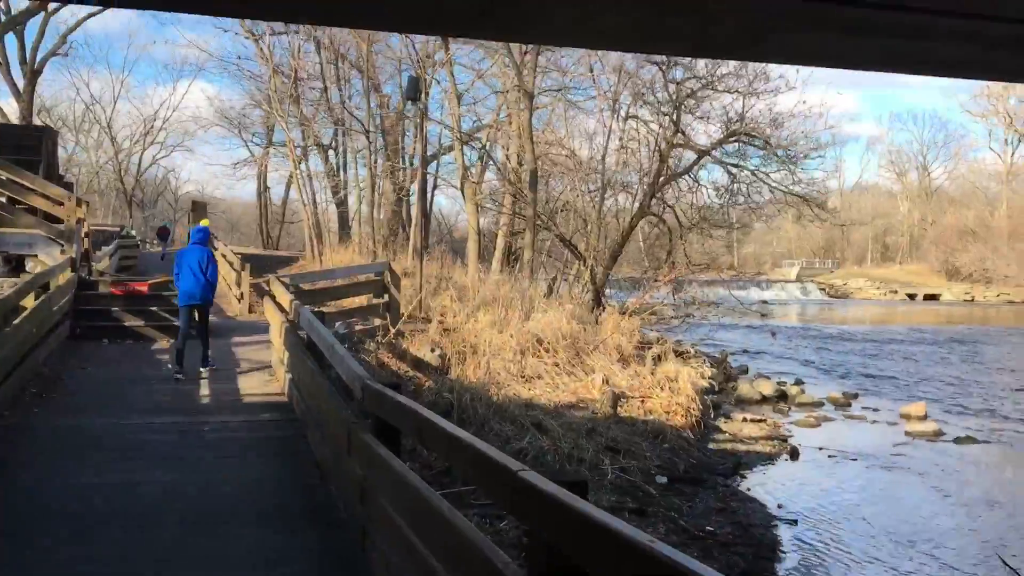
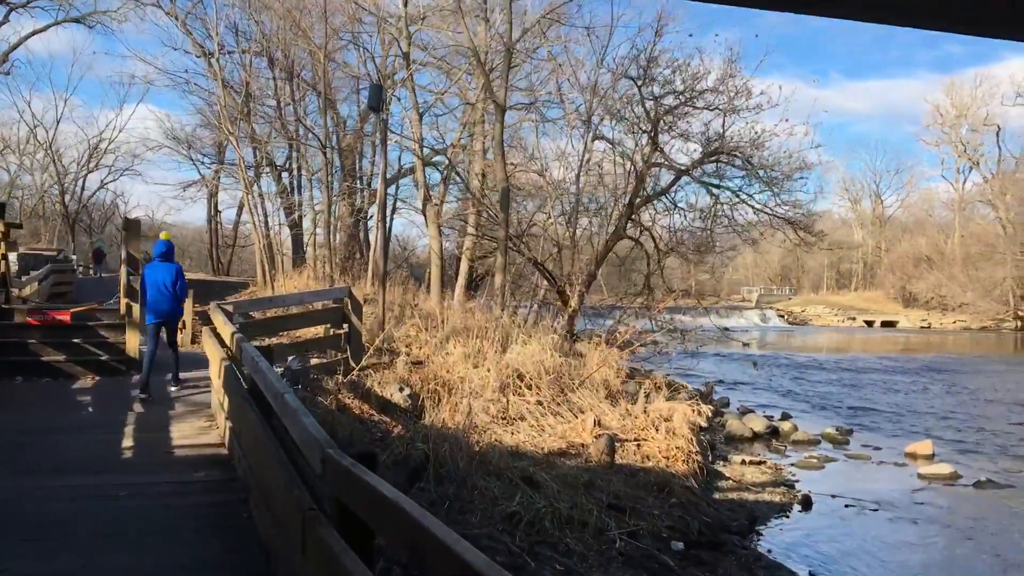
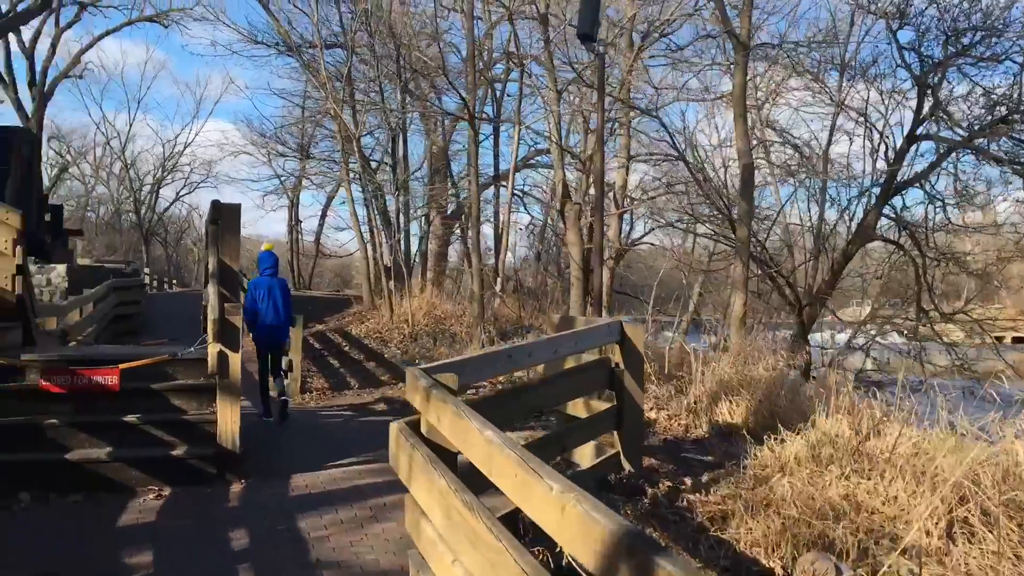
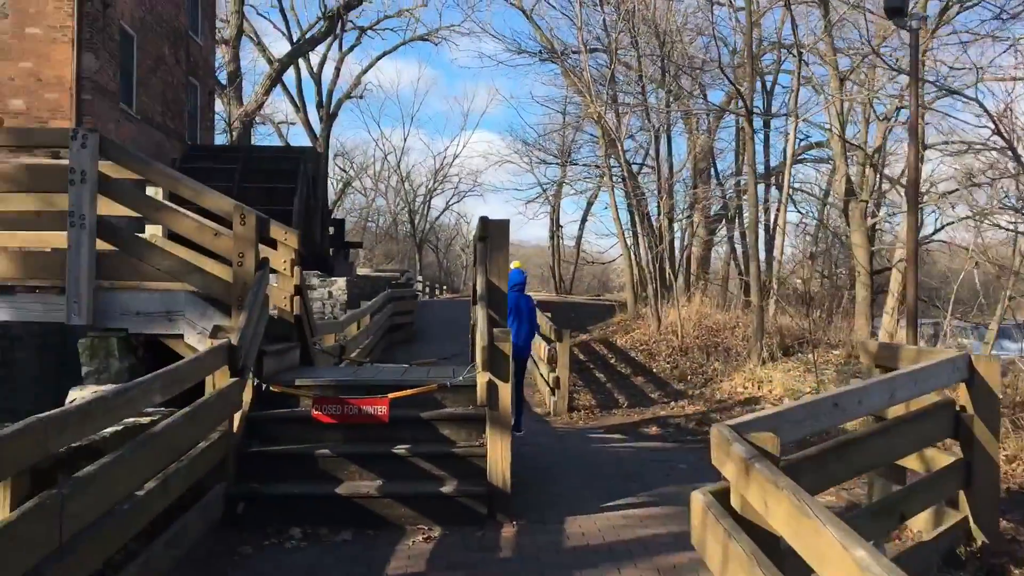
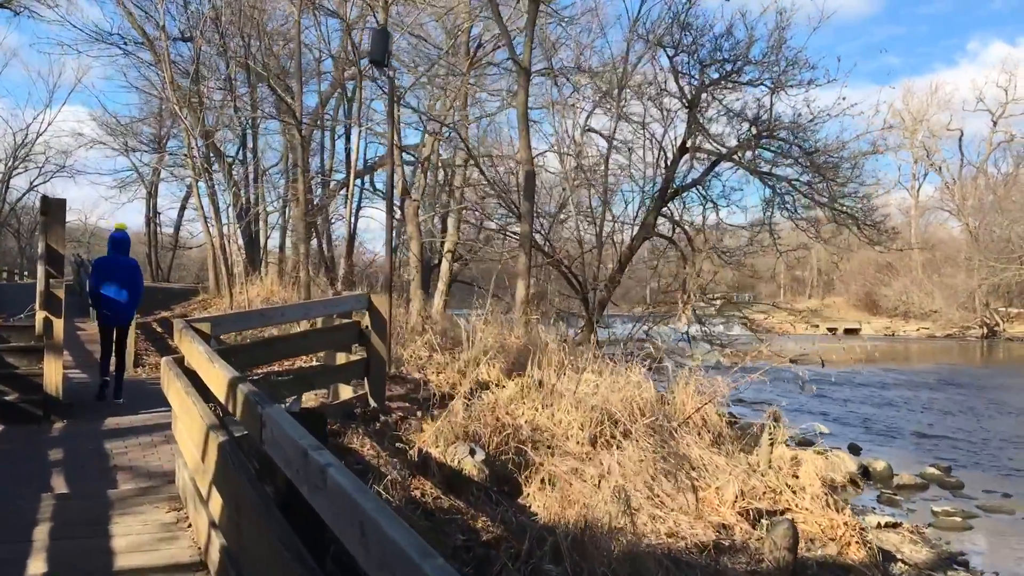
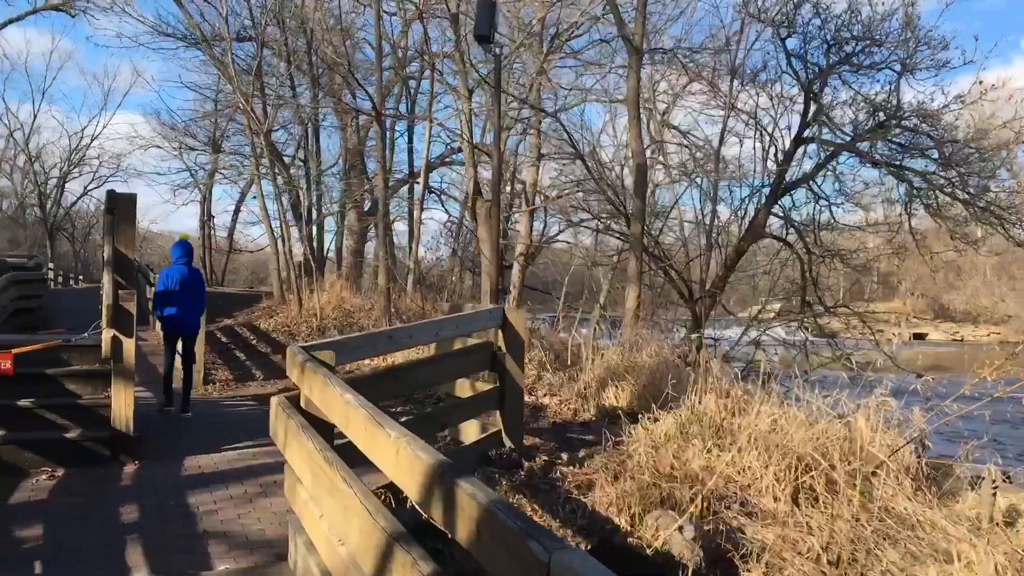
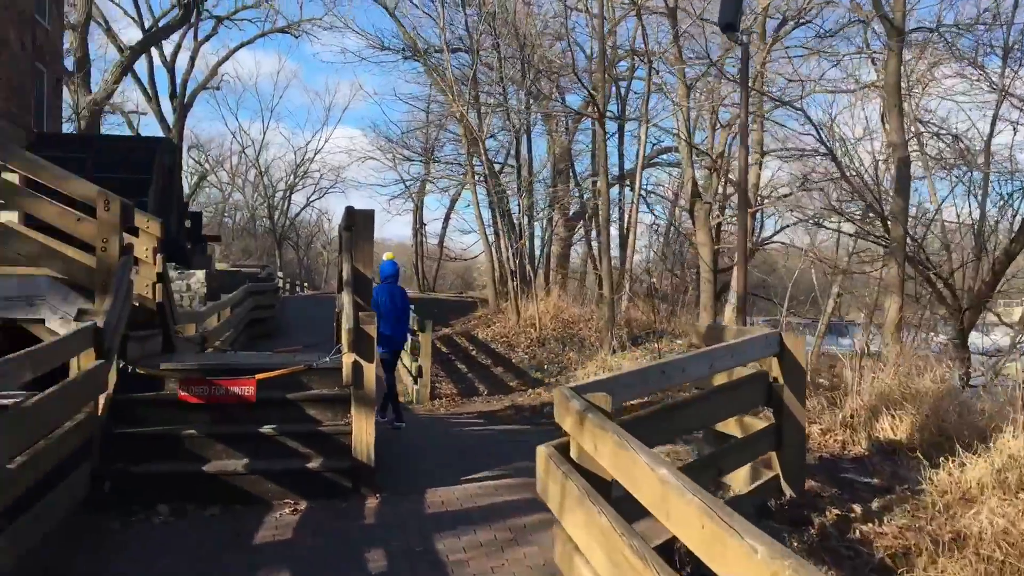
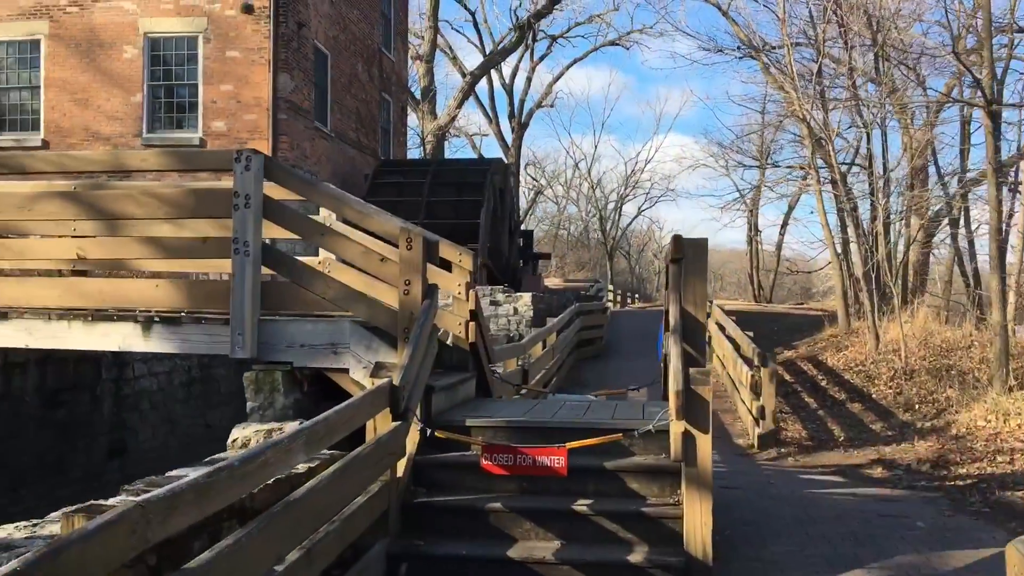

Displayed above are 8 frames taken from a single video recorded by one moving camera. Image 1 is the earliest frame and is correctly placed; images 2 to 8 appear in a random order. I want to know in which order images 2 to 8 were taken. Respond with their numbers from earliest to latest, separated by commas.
2, 5, 6, 3, 7, 4, 8
